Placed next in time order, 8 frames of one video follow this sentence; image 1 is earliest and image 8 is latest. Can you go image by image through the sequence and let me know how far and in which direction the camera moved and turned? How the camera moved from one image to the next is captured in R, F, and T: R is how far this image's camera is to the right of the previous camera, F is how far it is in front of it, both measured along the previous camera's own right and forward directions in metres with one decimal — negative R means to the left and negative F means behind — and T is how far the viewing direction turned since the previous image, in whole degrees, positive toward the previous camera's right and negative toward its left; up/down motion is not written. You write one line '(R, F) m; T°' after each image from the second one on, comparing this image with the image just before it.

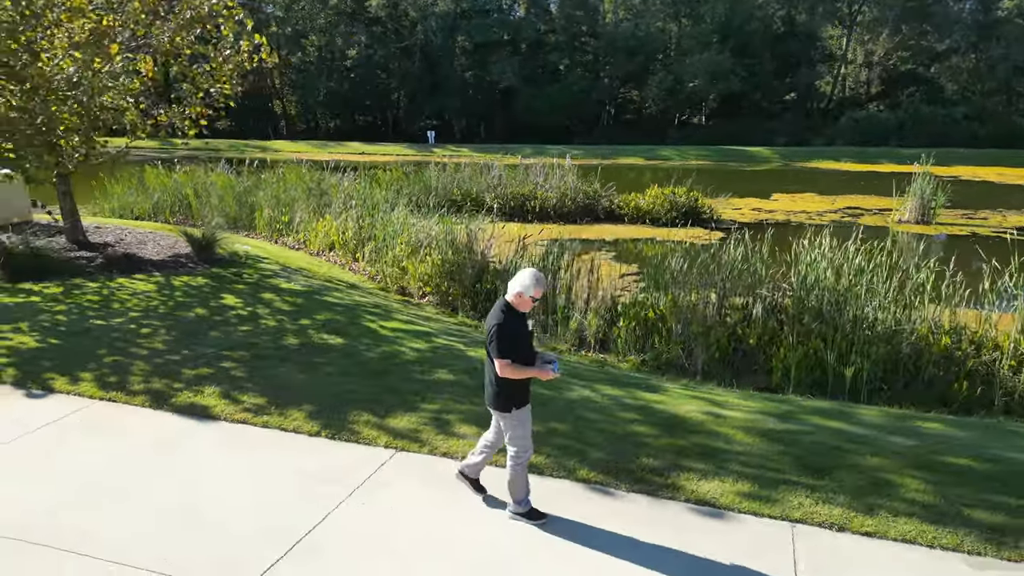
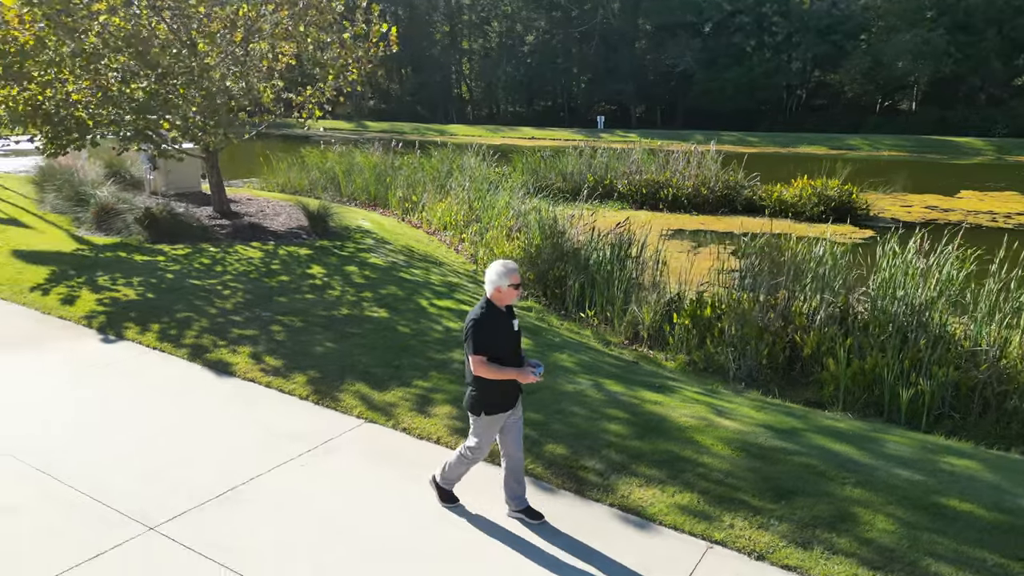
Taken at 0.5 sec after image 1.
(+1.3, +0.2) m; -14°
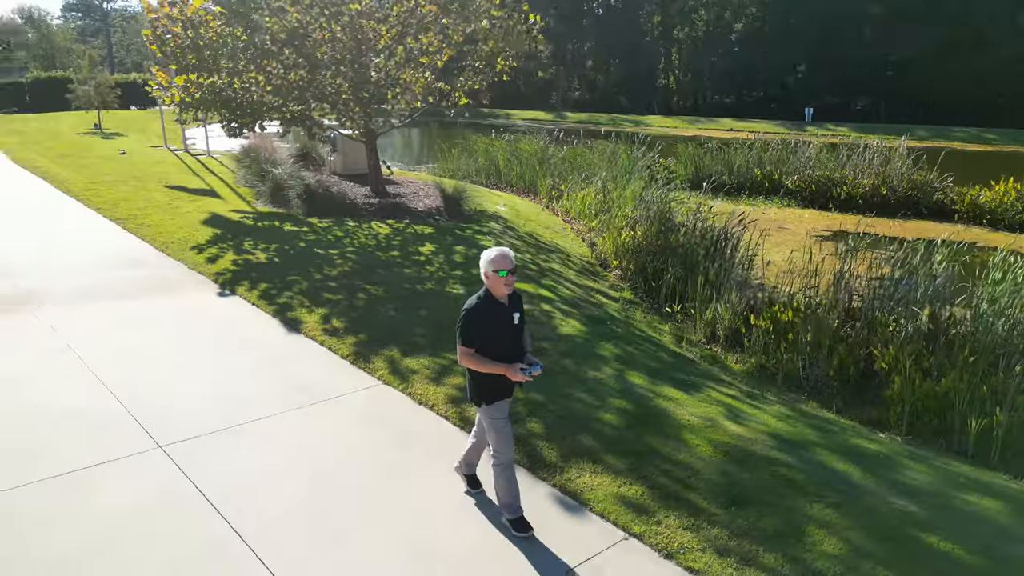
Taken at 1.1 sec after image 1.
(+1.3, 0.0) m; -16°
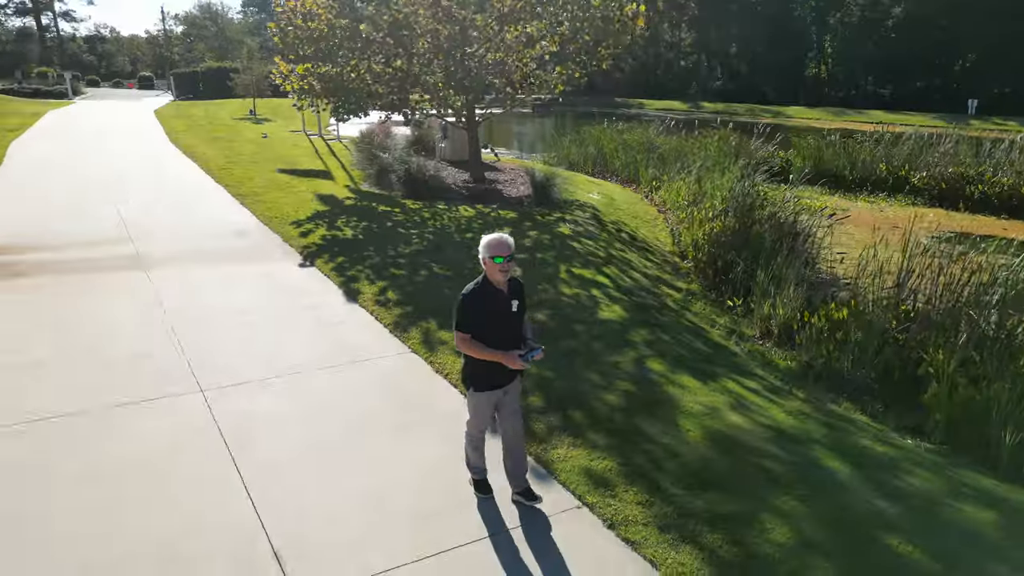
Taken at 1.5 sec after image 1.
(+0.8, -0.1) m; -11°
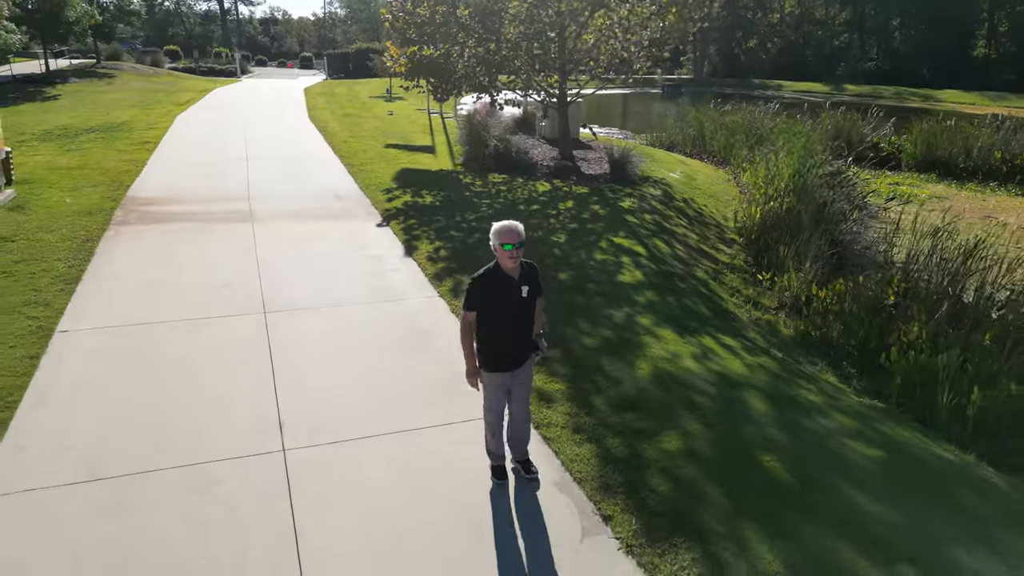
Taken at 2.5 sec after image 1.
(+1.1, -0.8) m; -10°
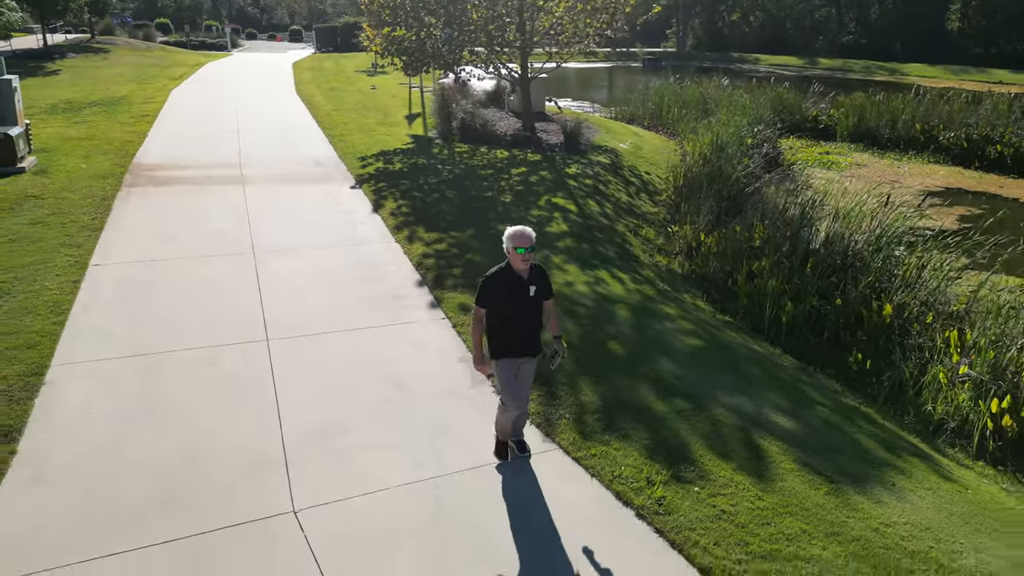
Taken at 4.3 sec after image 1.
(+0.6, -1.6) m; 0°
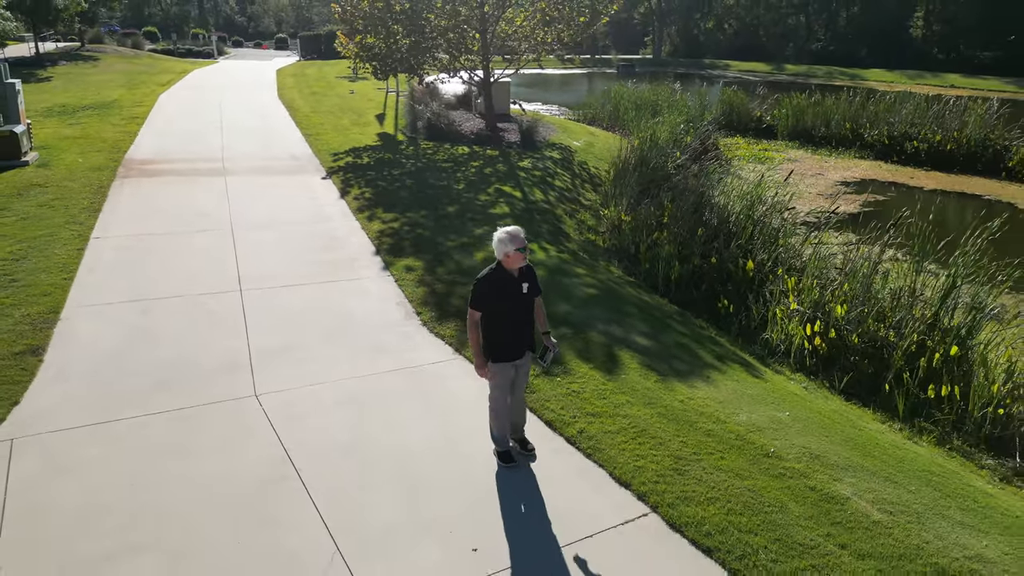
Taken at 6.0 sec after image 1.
(+0.6, -1.3) m; +1°
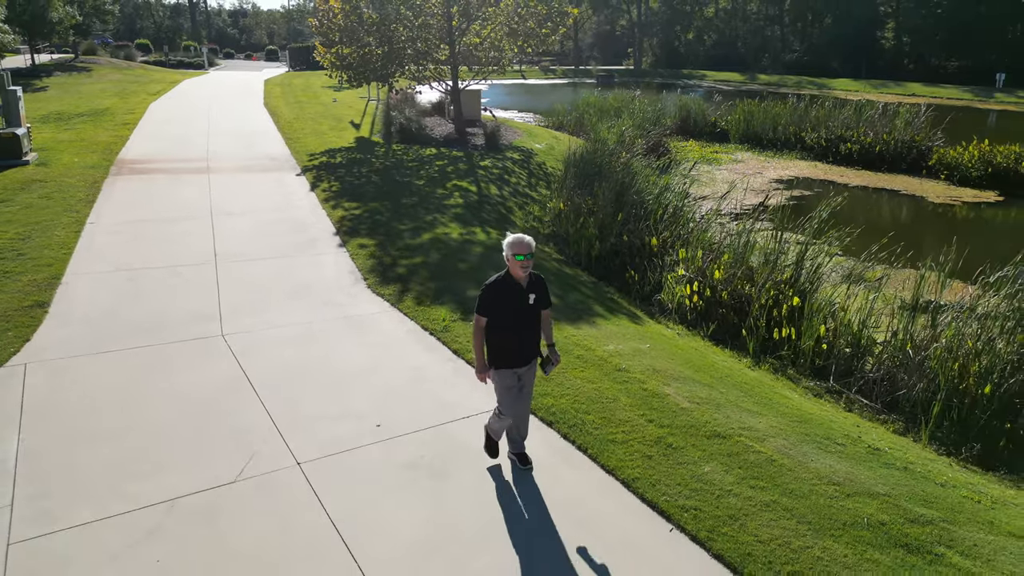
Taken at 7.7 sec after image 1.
(+0.6, -1.2) m; 0°
